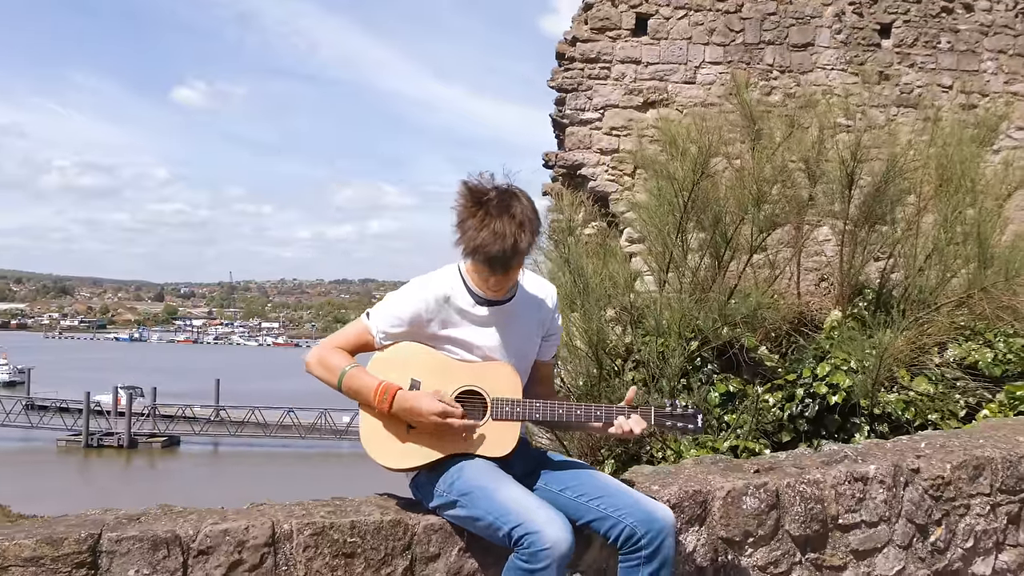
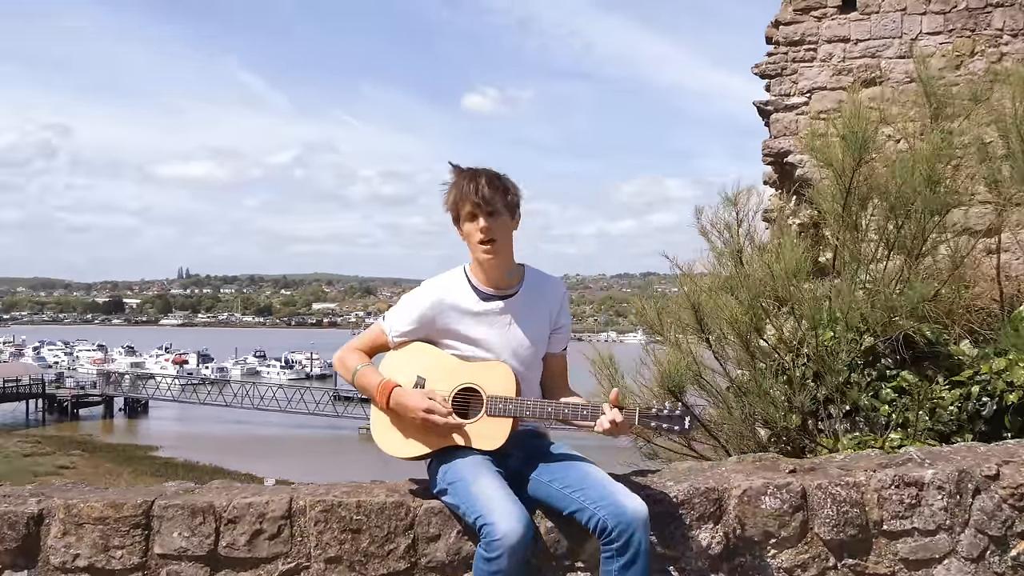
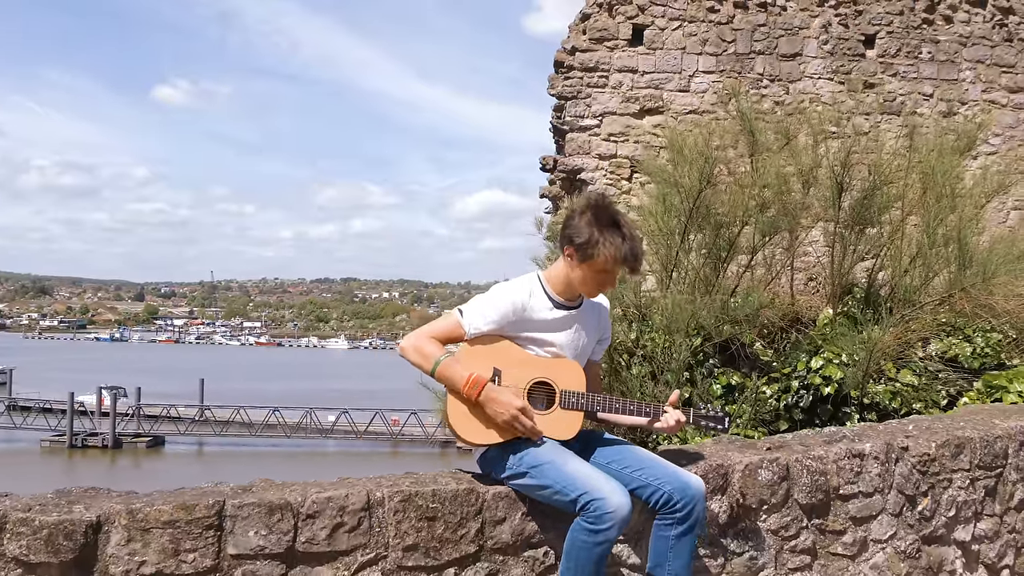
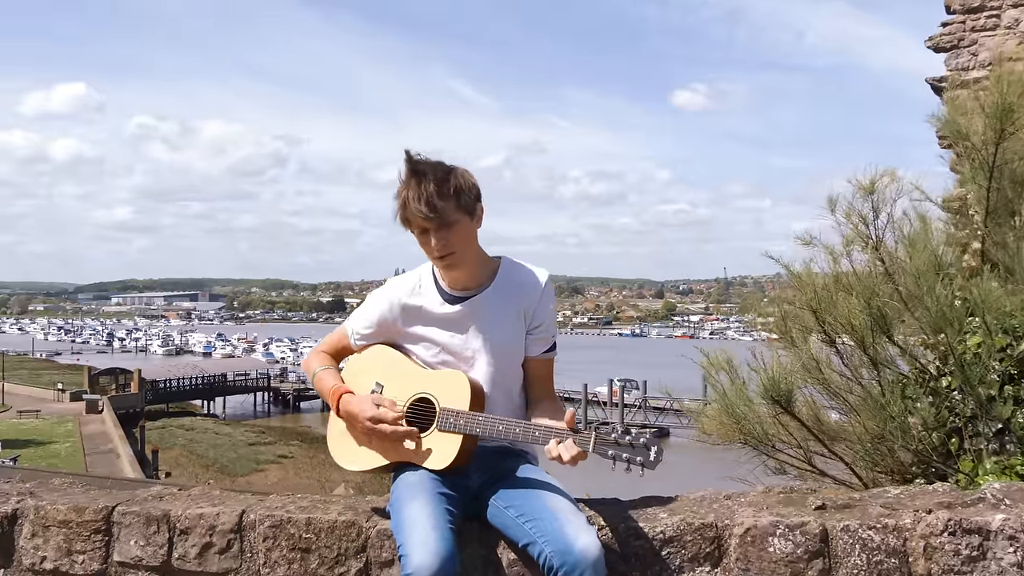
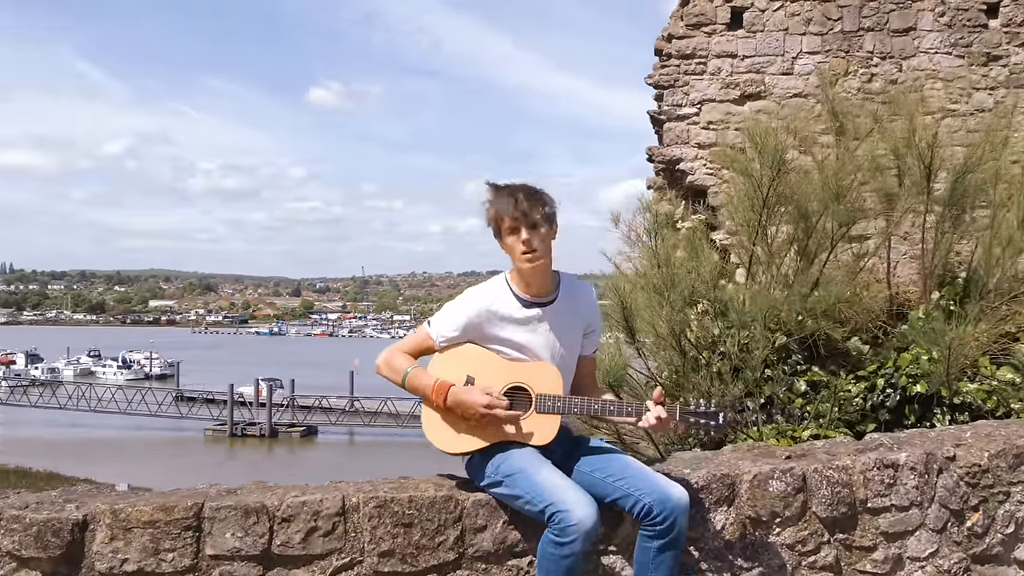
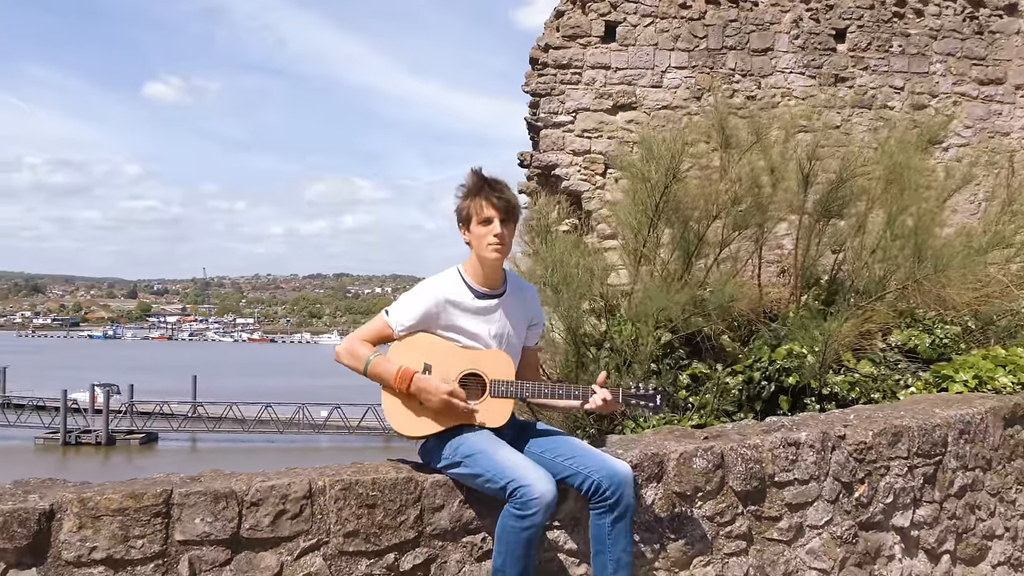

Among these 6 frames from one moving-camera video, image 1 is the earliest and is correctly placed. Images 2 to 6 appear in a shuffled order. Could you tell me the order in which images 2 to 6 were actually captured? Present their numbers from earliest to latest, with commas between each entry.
3, 6, 5, 2, 4
